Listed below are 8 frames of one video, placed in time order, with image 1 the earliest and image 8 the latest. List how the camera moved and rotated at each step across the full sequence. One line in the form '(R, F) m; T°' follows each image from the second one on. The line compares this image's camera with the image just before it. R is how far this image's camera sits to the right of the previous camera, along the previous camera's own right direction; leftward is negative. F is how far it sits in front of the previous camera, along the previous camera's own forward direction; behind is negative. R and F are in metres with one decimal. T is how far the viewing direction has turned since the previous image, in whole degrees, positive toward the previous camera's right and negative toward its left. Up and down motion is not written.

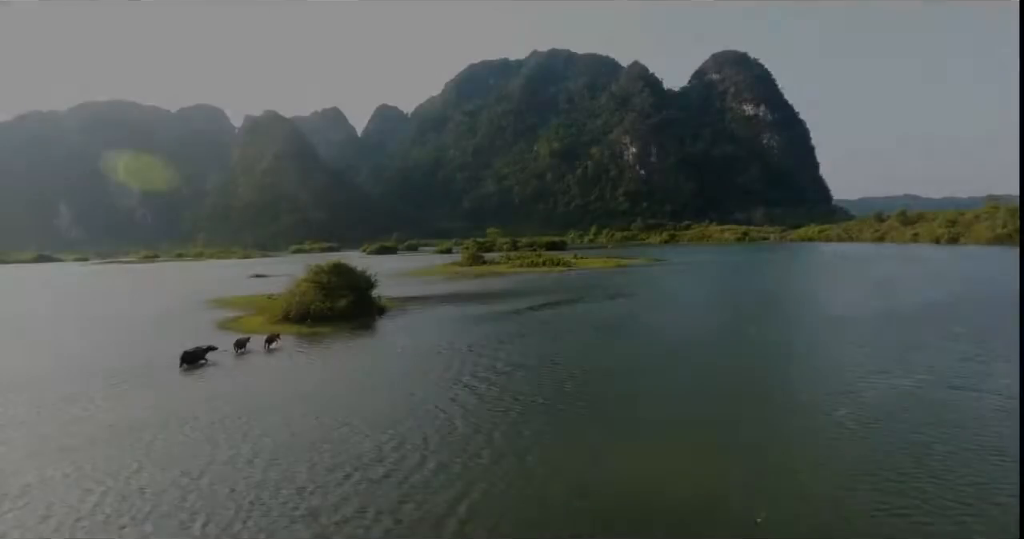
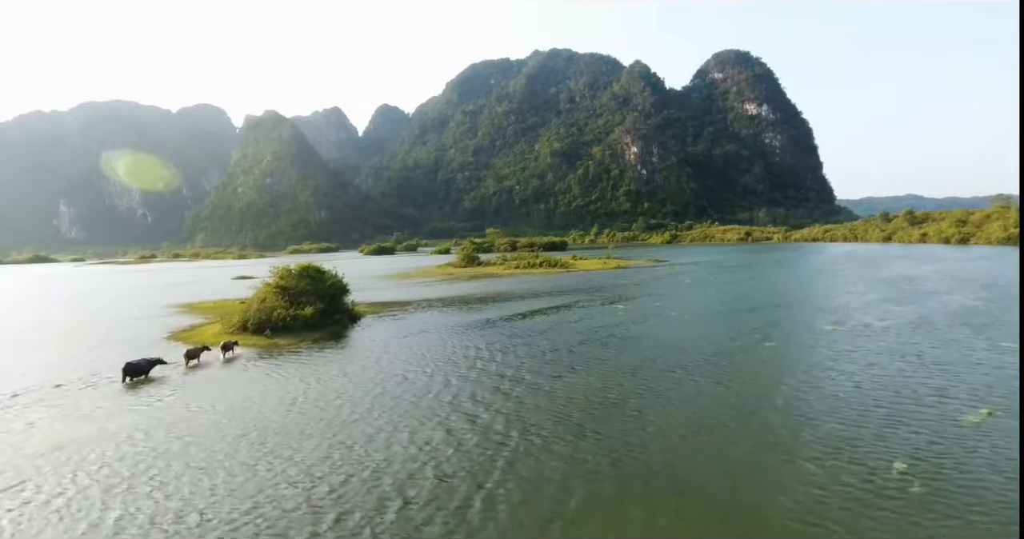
(+0.7, +3.2) m; 0°
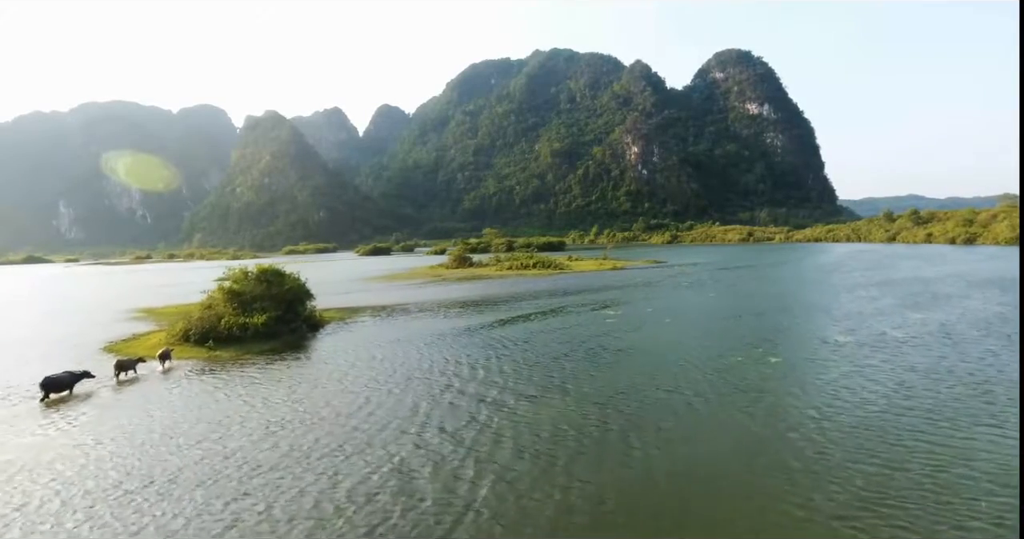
(+1.1, +3.0) m; 0°
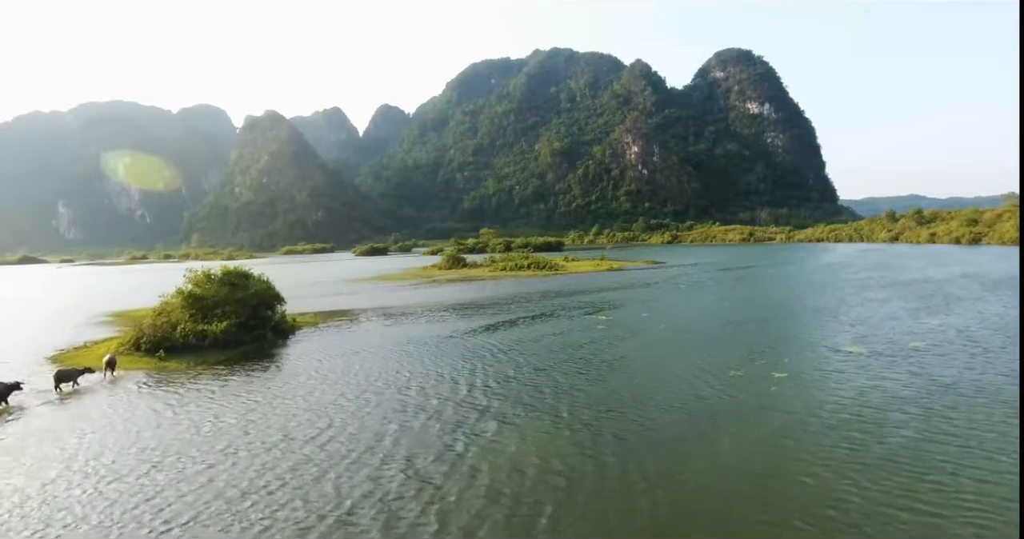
(+0.7, +2.1) m; 0°
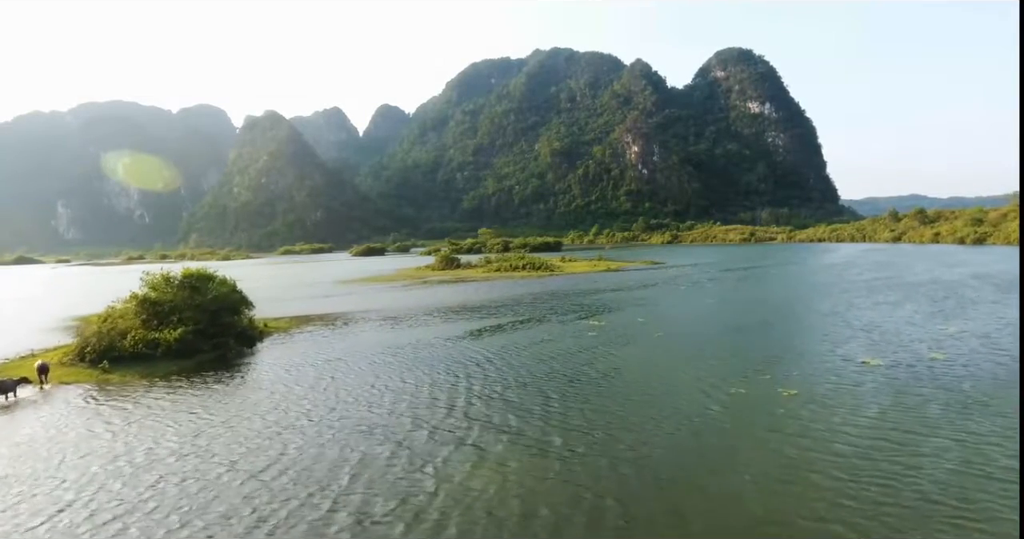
(+0.7, +2.0) m; 0°
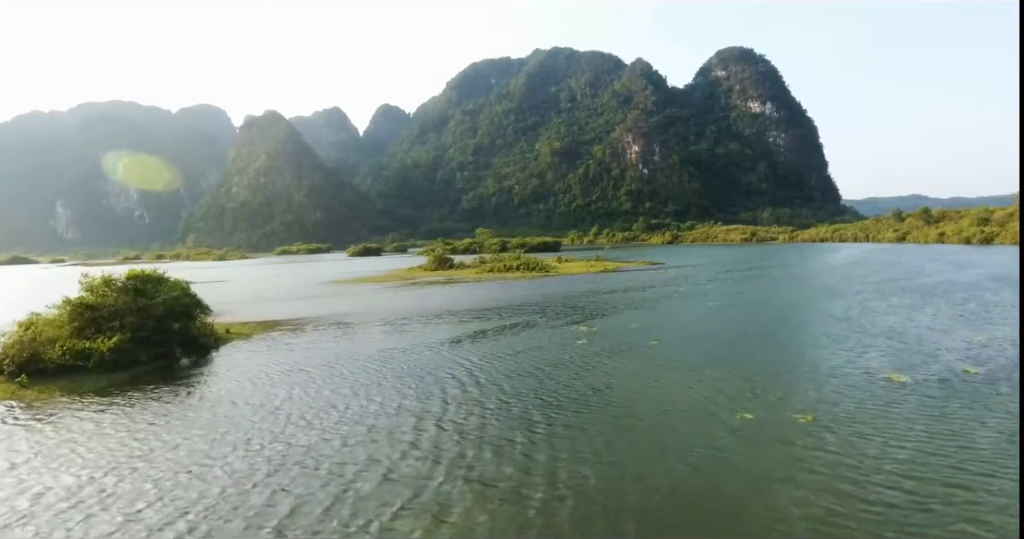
(+0.8, +2.5) m; 0°
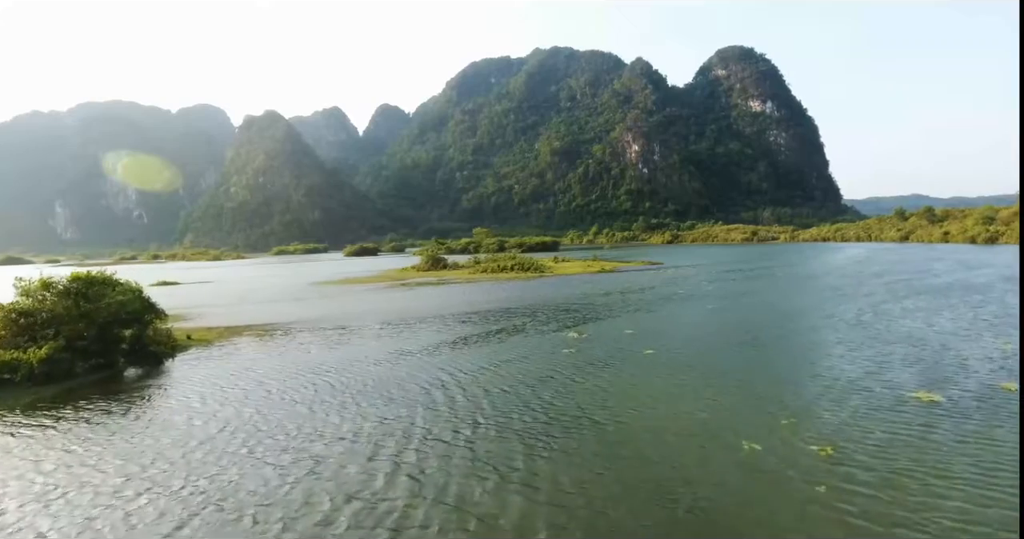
(+0.6, +2.1) m; 0°
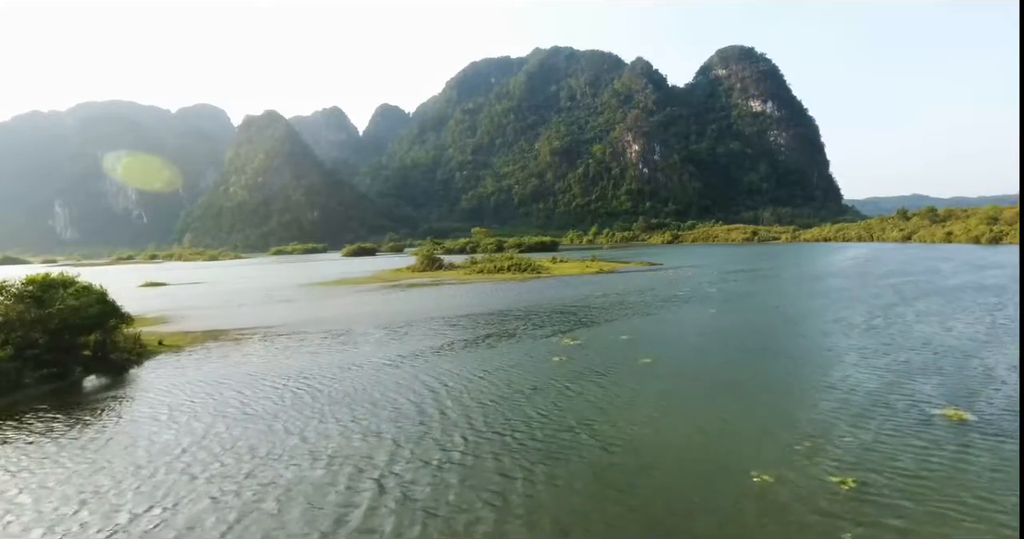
(+0.4, +1.4) m; 0°
